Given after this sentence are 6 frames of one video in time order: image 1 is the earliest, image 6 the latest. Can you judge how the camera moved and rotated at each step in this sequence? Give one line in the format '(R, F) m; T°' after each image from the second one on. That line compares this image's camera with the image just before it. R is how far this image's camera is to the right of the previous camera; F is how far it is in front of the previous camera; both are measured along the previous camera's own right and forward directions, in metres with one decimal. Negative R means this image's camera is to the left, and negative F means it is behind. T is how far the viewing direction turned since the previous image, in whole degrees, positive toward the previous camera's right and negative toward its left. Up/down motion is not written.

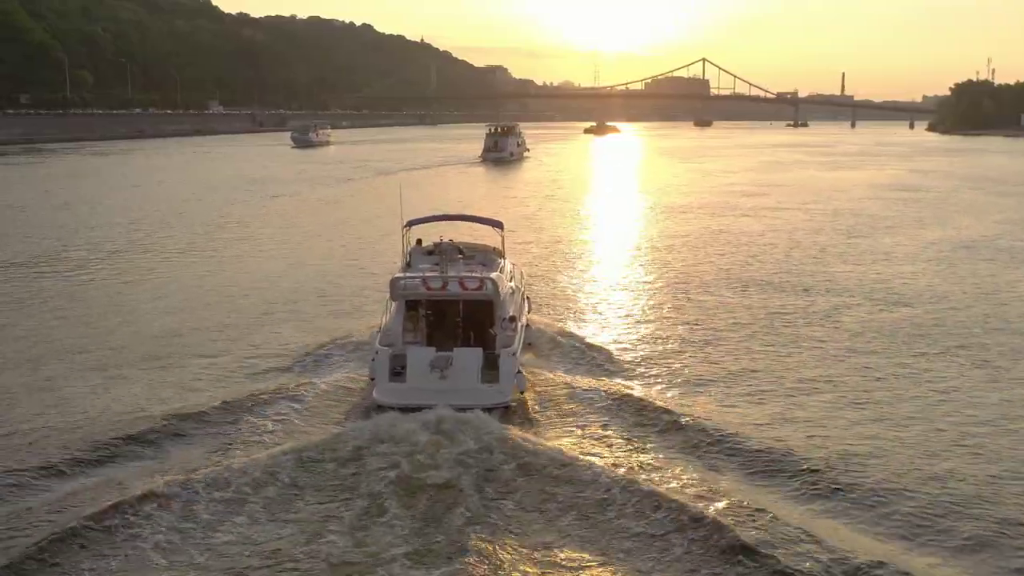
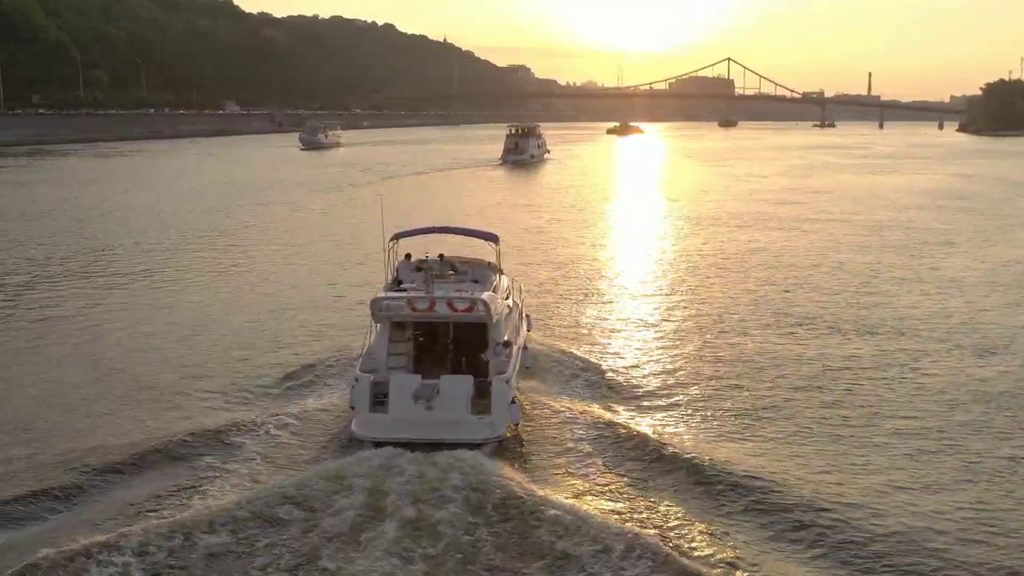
(+0.2, +1.5) m; -1°
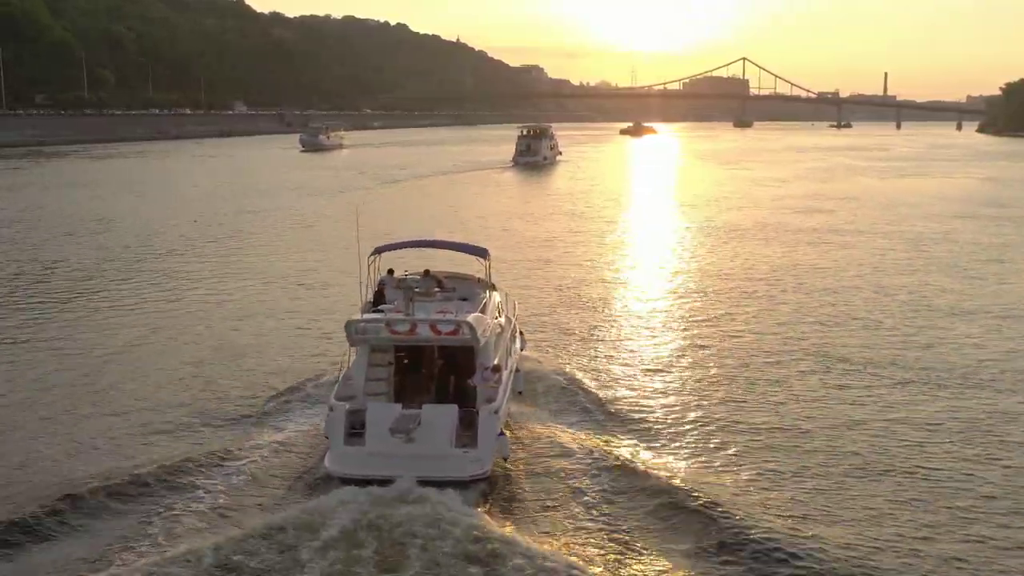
(+0.1, +1.3) m; -1°
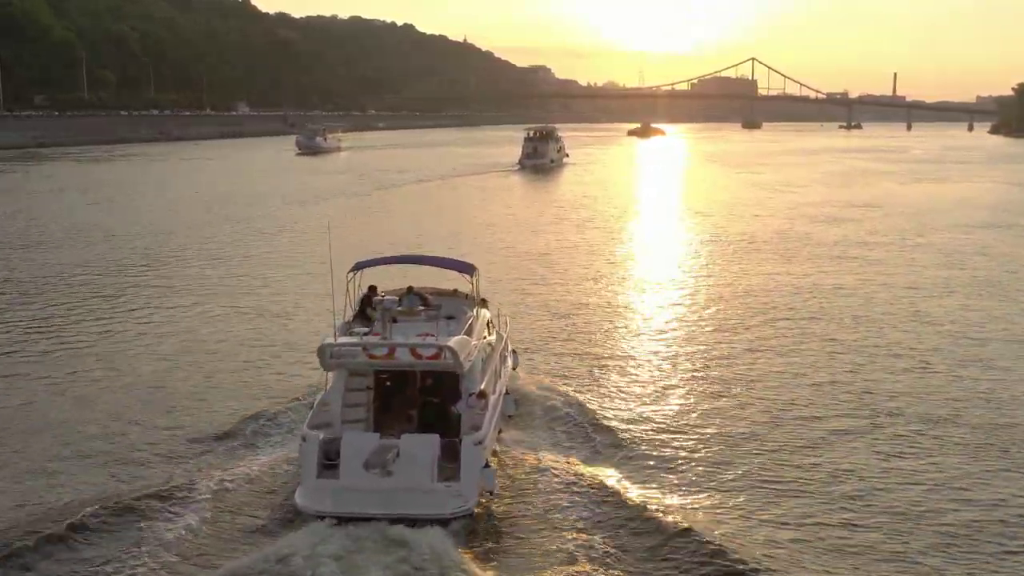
(+0.1, +1.0) m; 0°
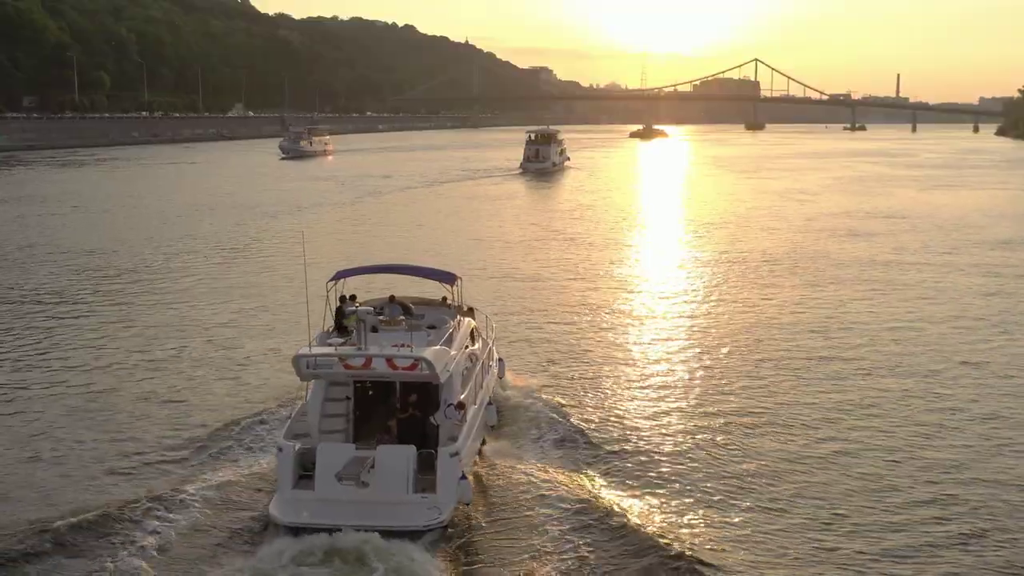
(+0.1, +1.3) m; 0°
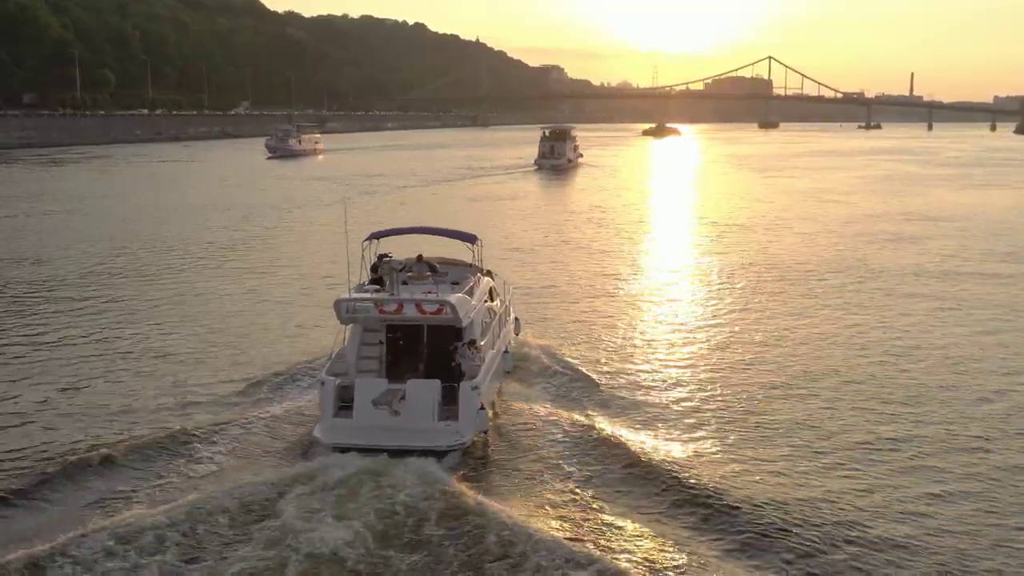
(+0.1, +1.4) m; -1°
